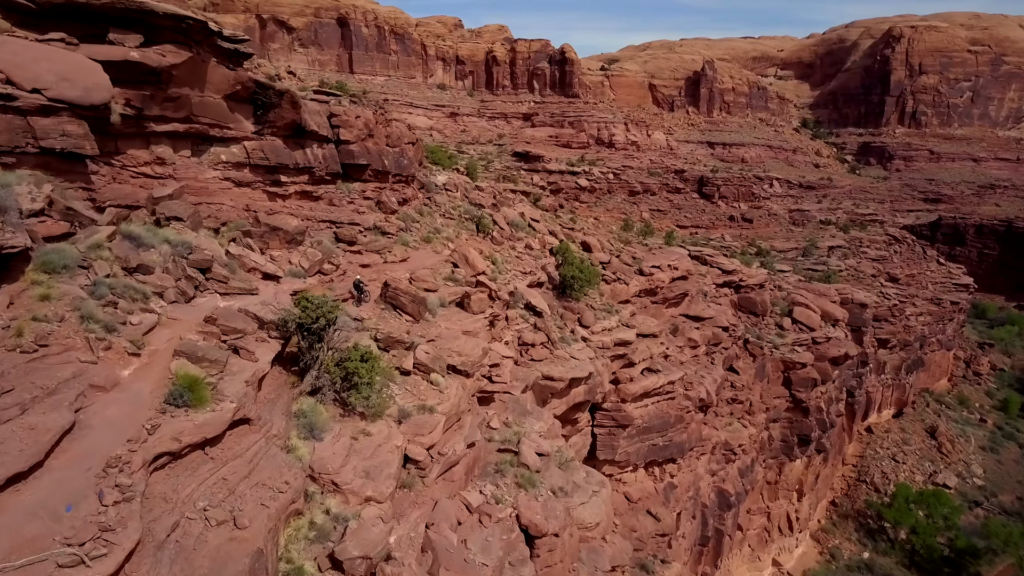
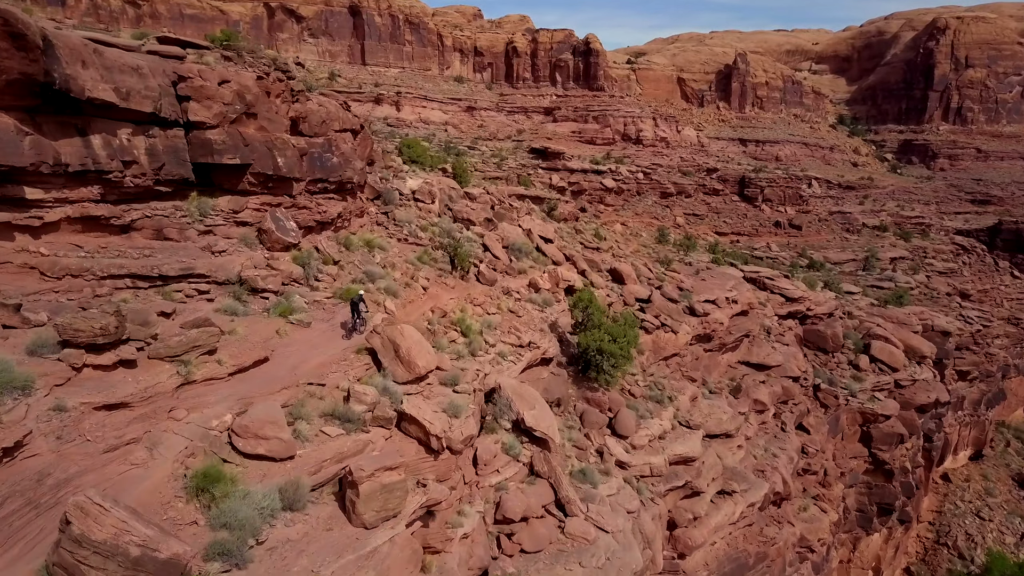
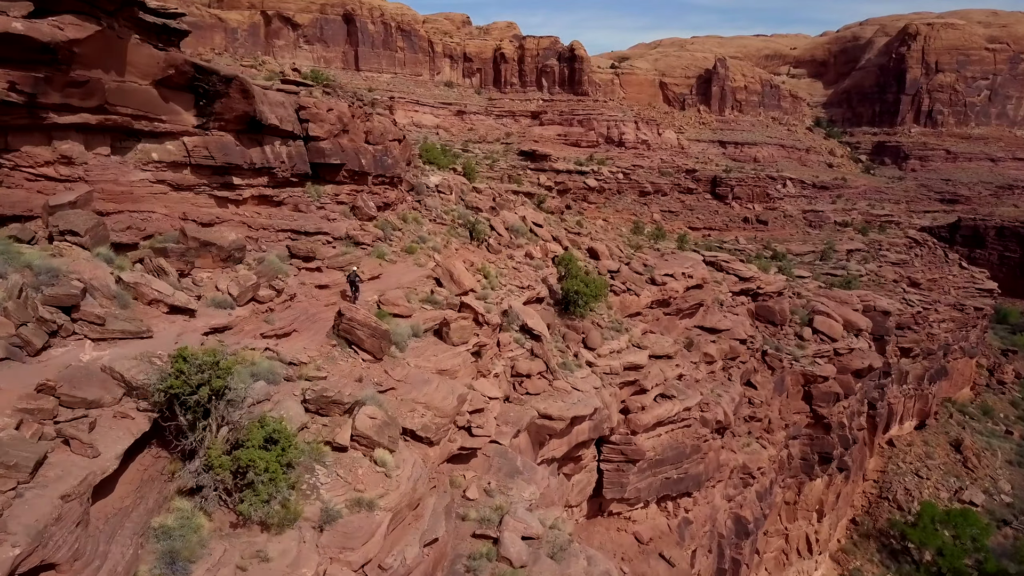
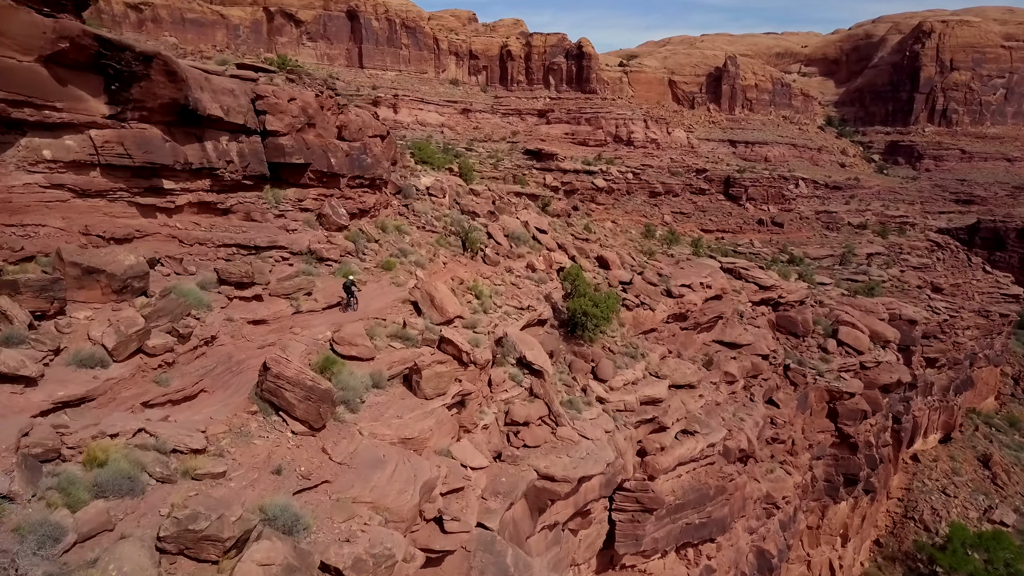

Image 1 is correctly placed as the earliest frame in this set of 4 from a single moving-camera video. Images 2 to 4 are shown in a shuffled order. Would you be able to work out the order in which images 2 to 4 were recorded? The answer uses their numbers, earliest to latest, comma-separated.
3, 4, 2
